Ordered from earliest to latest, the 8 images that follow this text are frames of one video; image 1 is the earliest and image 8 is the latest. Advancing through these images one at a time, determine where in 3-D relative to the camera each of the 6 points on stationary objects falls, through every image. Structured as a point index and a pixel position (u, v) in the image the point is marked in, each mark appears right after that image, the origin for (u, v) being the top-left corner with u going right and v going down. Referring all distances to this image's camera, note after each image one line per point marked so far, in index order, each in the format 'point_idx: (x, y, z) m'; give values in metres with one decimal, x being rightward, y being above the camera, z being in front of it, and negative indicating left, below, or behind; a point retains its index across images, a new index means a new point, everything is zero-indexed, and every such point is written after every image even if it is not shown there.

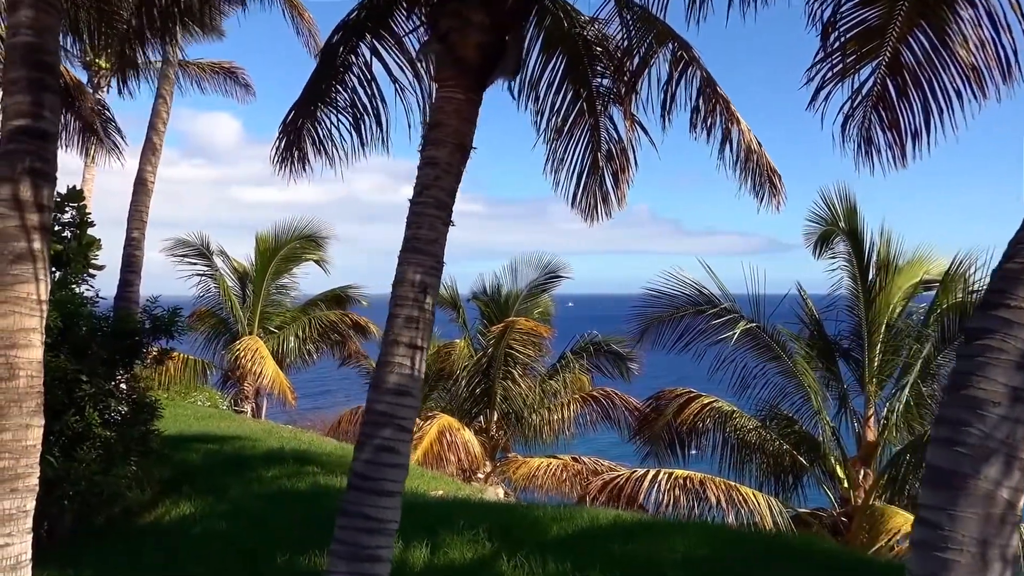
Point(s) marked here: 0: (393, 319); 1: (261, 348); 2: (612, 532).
0: (-0.6, -0.2, +3.8) m
1: (-4.2, -1.0, +13.3) m
2: (+0.8, -1.8, +5.7) m
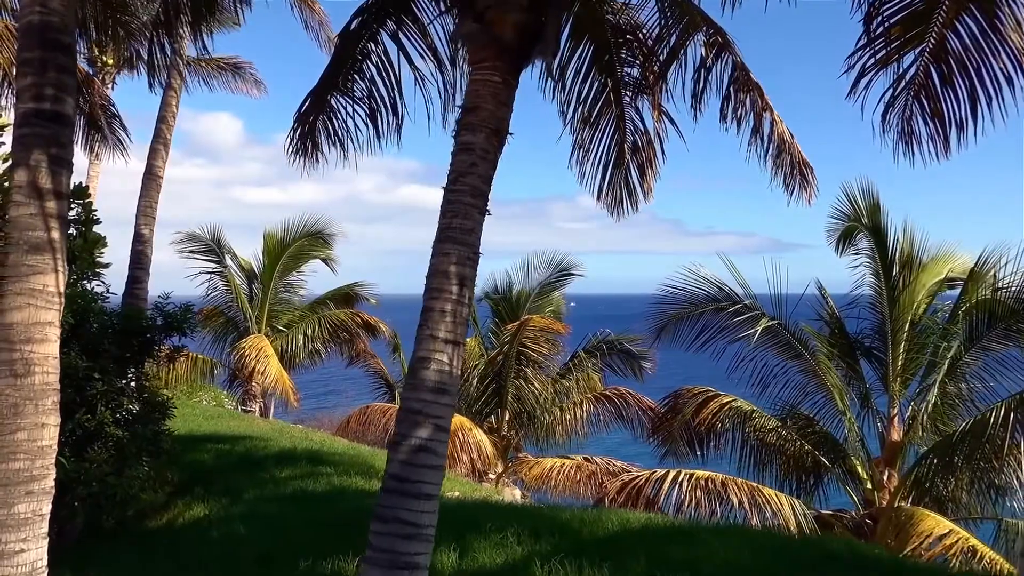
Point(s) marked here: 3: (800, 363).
0: (-0.4, -0.1, +3.6) m
1: (-4.0, -0.9, +13.1) m
2: (+0.9, -1.7, +5.5) m
3: (+3.7, -1.0, +10.0) m
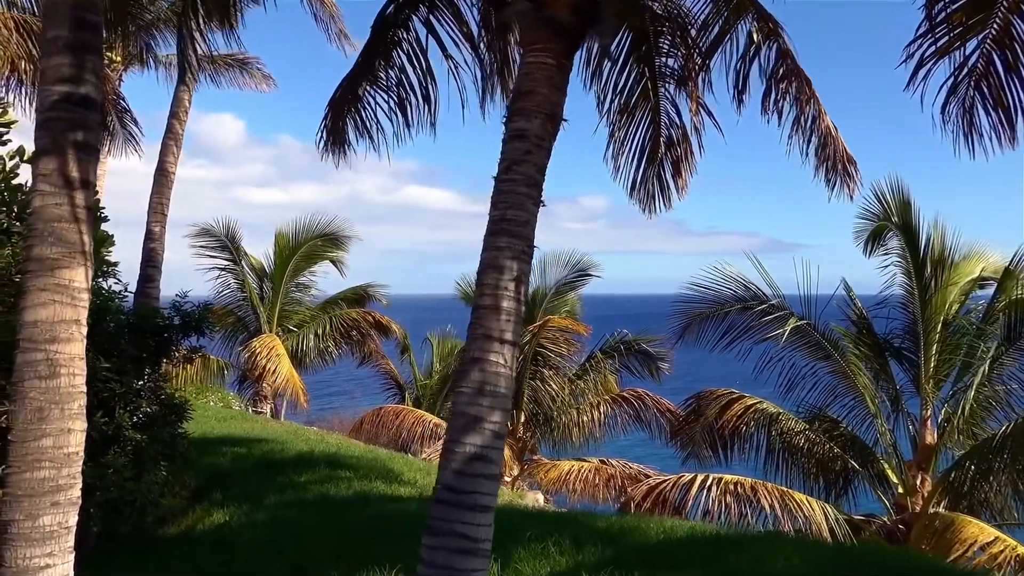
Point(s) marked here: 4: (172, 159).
0: (-0.1, -0.1, +3.4) m
1: (-3.7, -0.9, +12.9) m
2: (+1.2, -1.7, +5.2) m
3: (+3.9, -0.9, +9.8) m
4: (-4.6, +1.7, +10.6) m
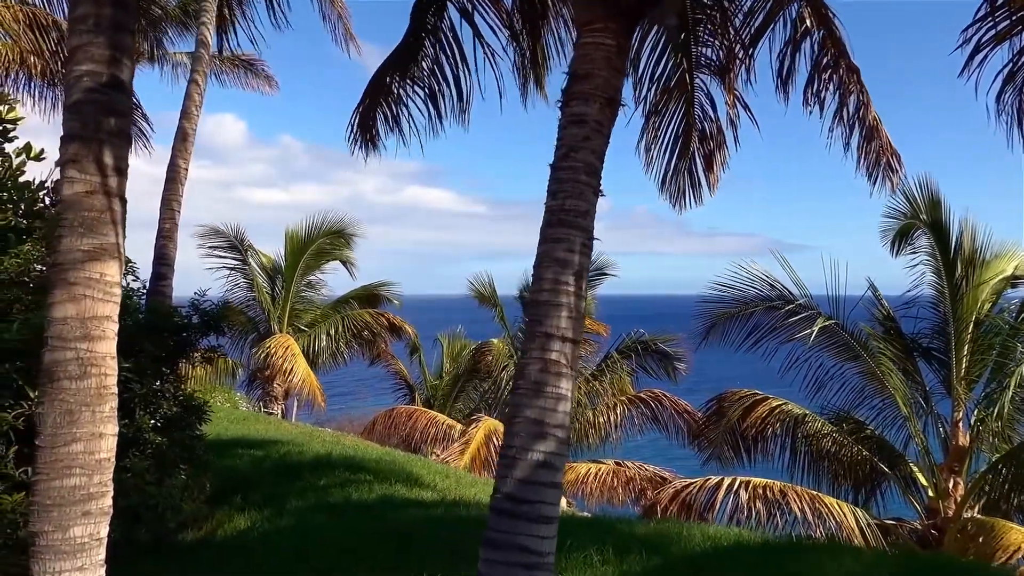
0: (+0.1, -0.1, +3.1) m
1: (-3.4, -0.9, +12.7) m
2: (+1.4, -1.7, +5.0) m
3: (+4.2, -0.9, +9.5) m
4: (-4.3, +1.7, +10.4) m
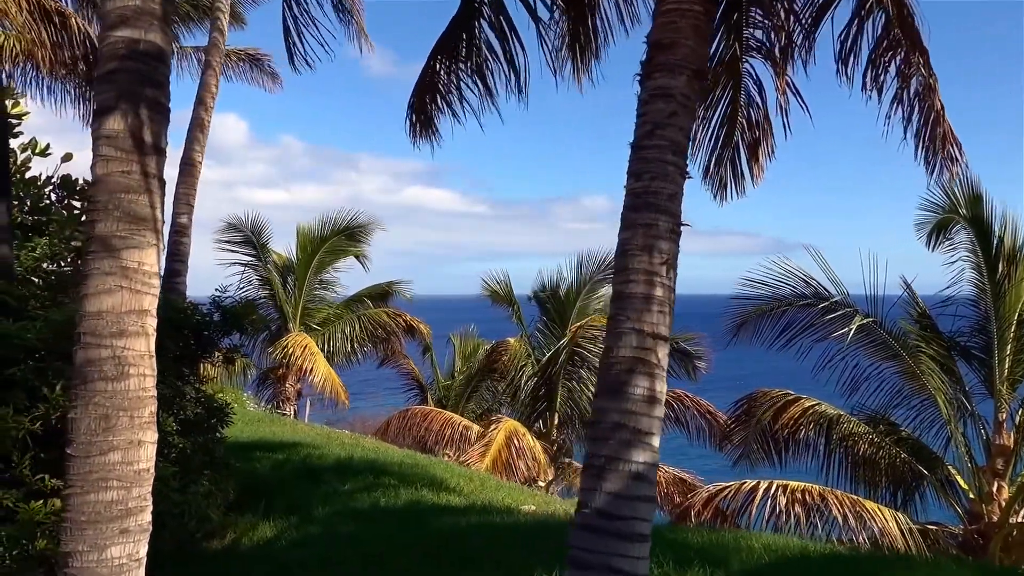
0: (+0.4, 0.0, +2.8) m
1: (-3.1, -0.9, +12.4) m
2: (+1.7, -1.7, +4.7) m
3: (+4.5, -0.9, +9.2) m
4: (-4.0, +1.8, +10.0) m
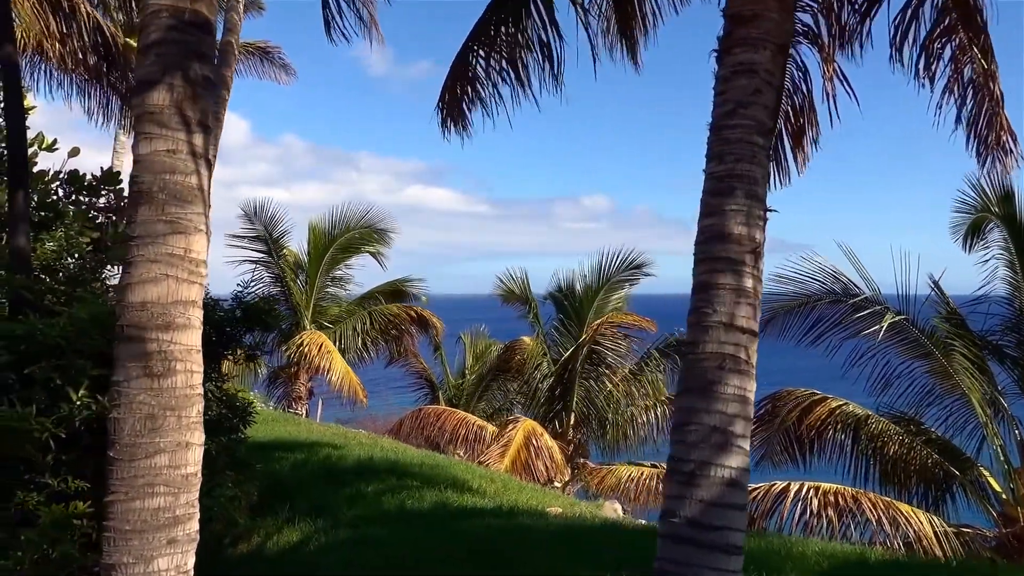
0: (+0.7, 0.0, +2.6) m
1: (-2.9, -0.8, +12.1) m
2: (+2.0, -1.6, +4.5) m
3: (+4.7, -0.9, +9.0) m
4: (-3.7, +1.8, +9.8) m
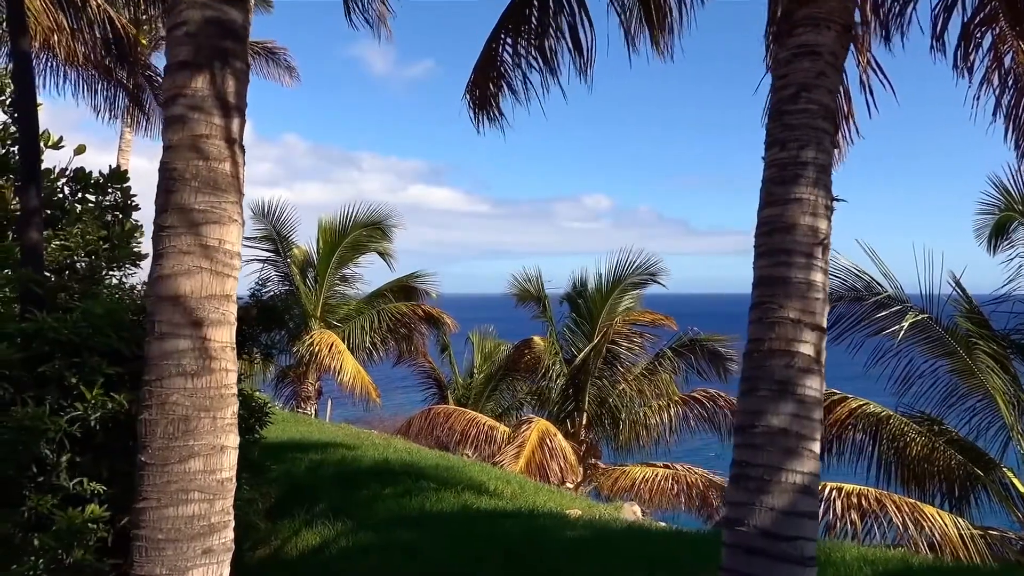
0: (+0.8, 0.0, +2.5) m
1: (-2.7, -0.8, +12.0) m
2: (+2.2, -1.6, +4.3) m
3: (+4.9, -0.8, +8.8) m
4: (-3.6, +1.8, +9.7) m
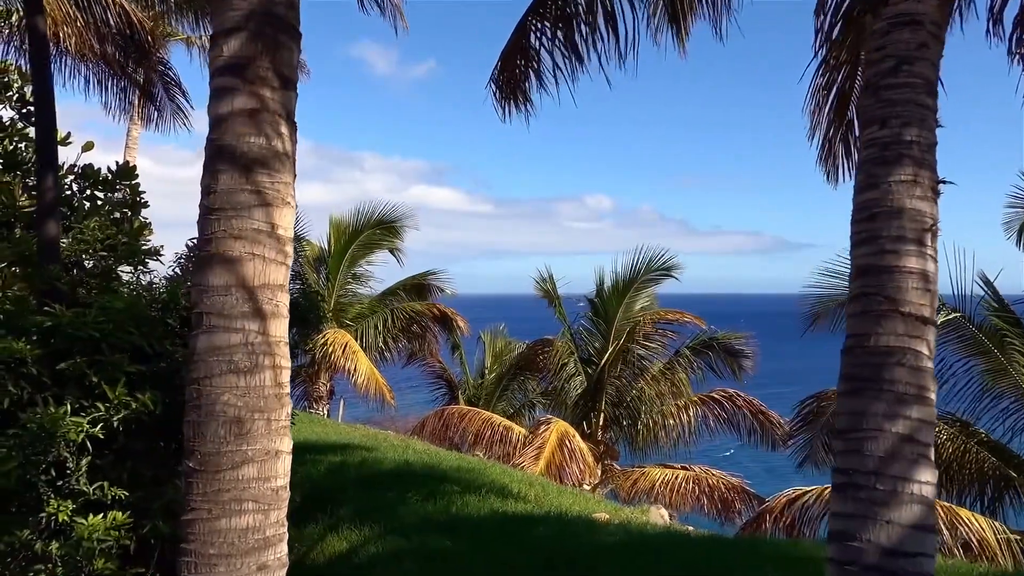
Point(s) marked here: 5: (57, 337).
0: (+1.0, 0.0, +2.2) m
1: (-2.5, -0.8, +11.8) m
2: (+2.4, -1.6, +4.1) m
3: (+5.1, -0.8, +8.6) m
4: (-3.3, +1.9, +9.5) m
5: (-2.5, -0.3, +4.4) m
